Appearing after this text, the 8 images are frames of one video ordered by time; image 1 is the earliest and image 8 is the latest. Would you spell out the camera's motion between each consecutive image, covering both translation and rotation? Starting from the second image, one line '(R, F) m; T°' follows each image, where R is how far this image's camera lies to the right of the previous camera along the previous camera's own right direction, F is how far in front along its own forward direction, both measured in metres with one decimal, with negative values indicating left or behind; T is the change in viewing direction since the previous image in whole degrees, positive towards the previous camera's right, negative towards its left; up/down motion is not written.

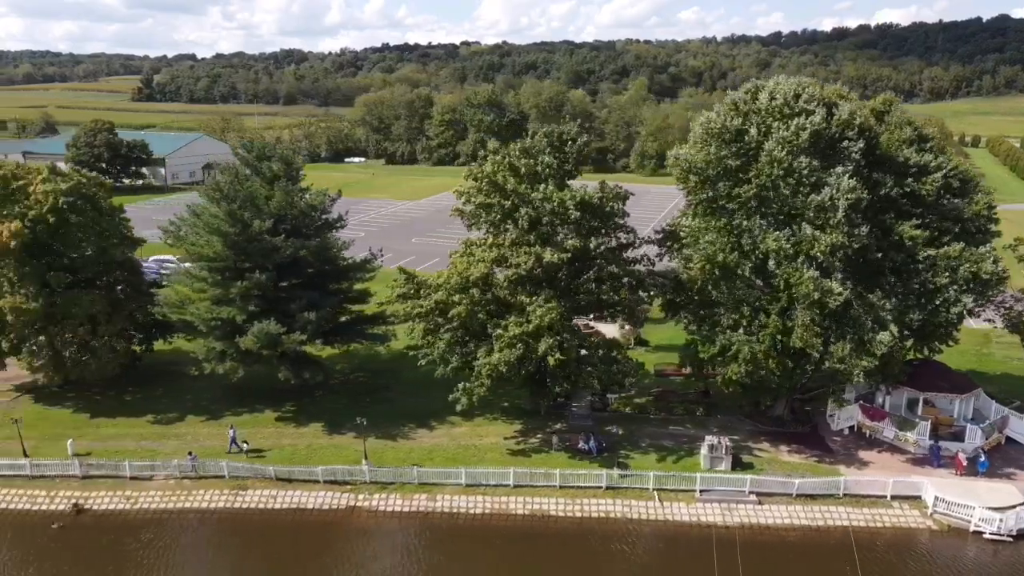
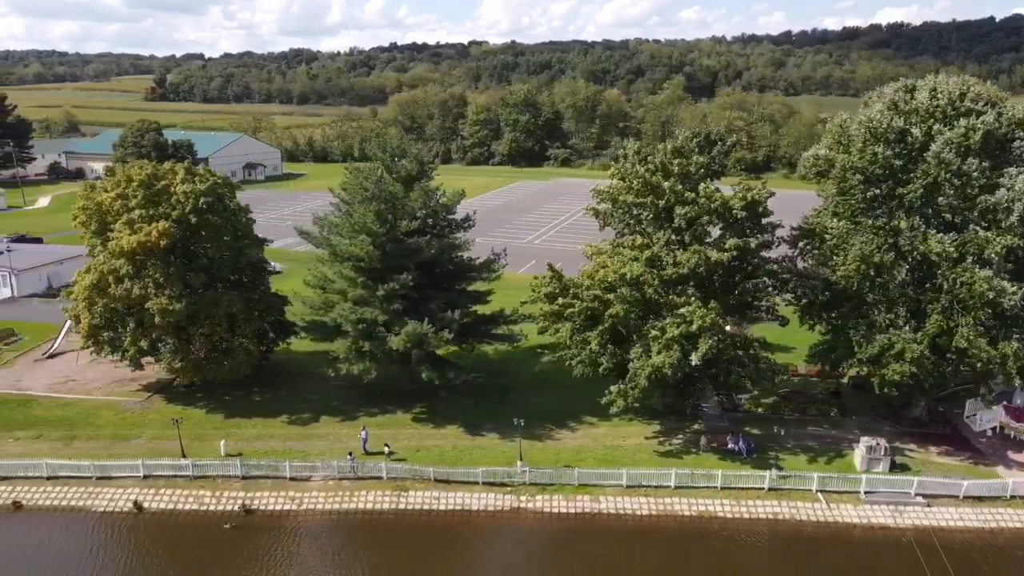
(-7.2, 0.0) m; 0°
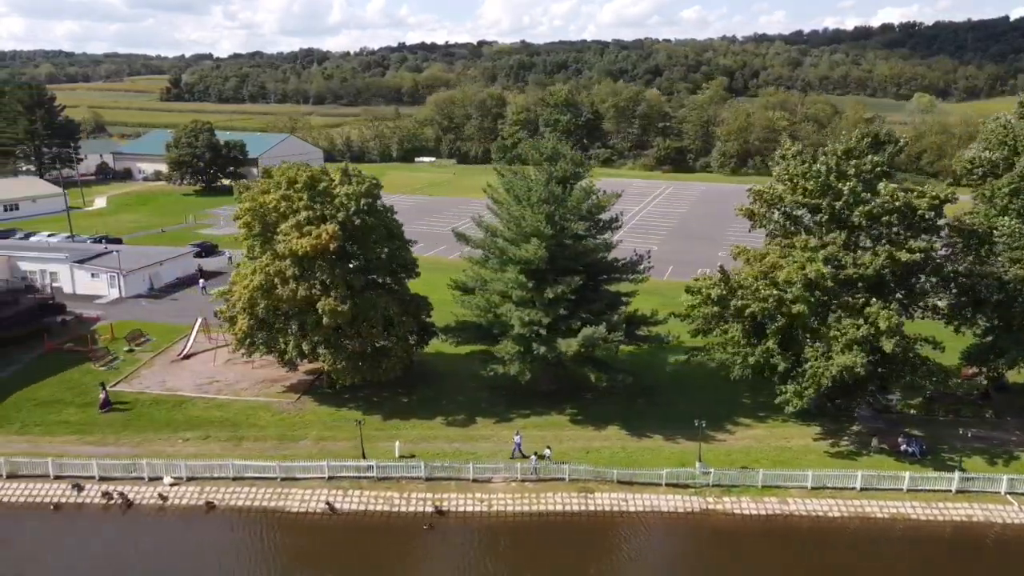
(-8.3, -0.1) m; 0°
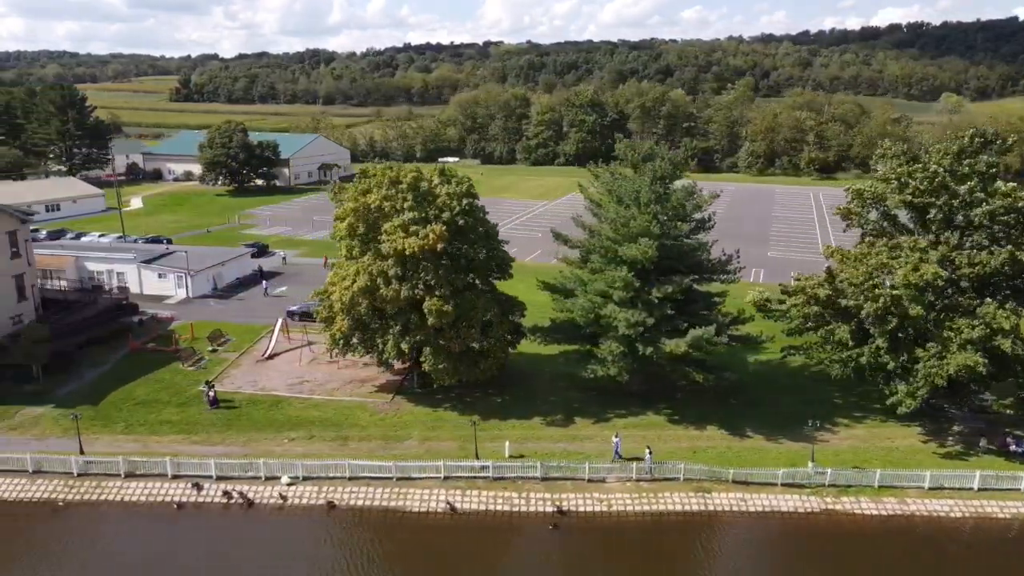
(-5.2, -0.1) m; 0°
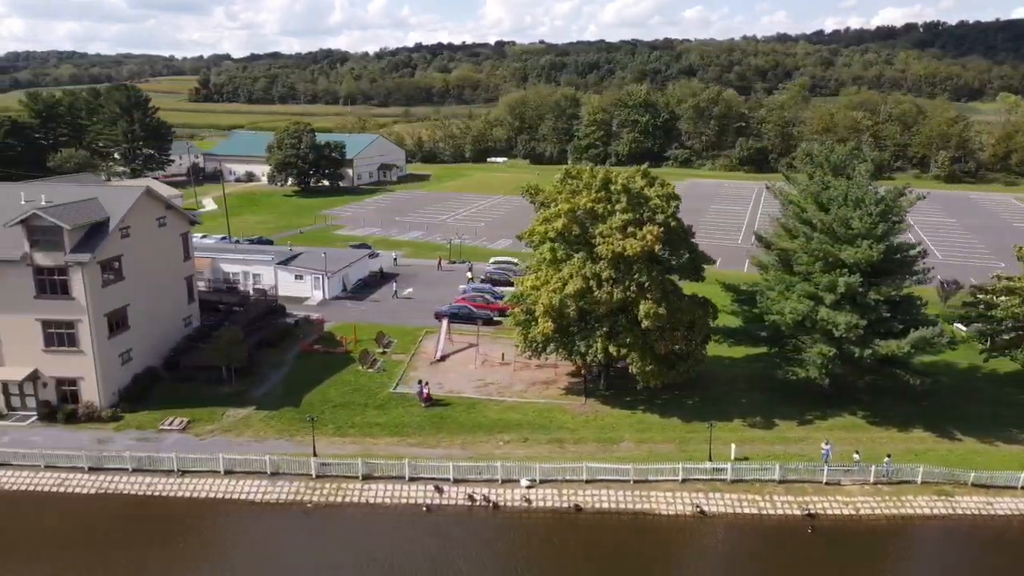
(-10.7, -0.1) m; 0°
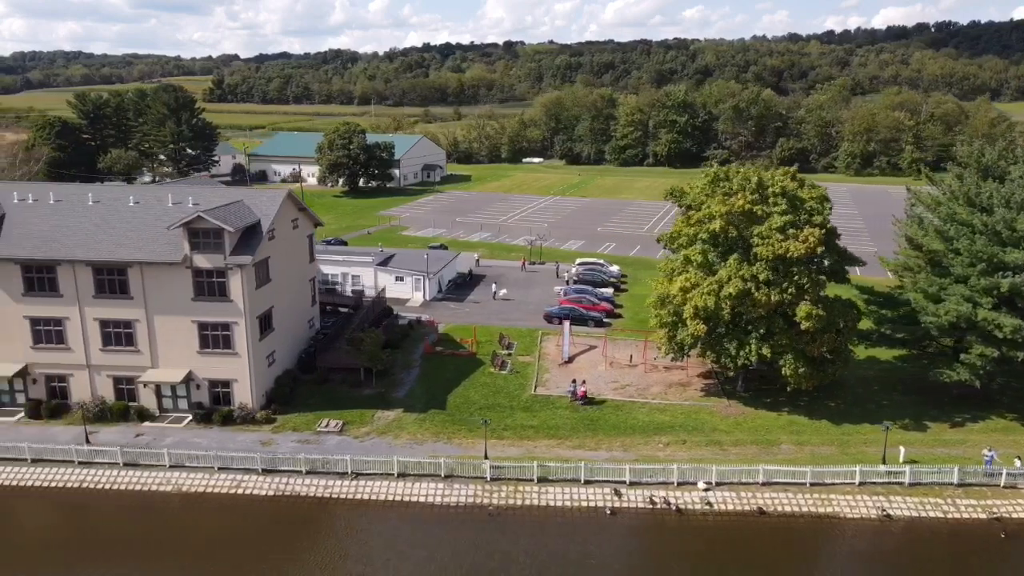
(-7.9, 0.0) m; 0°
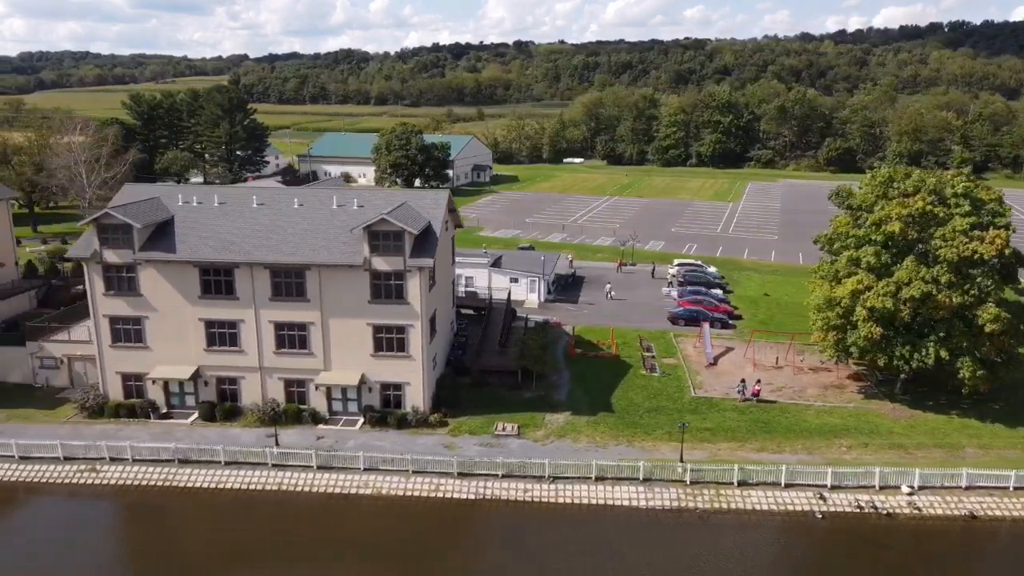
(-9.0, +0.1) m; 0°
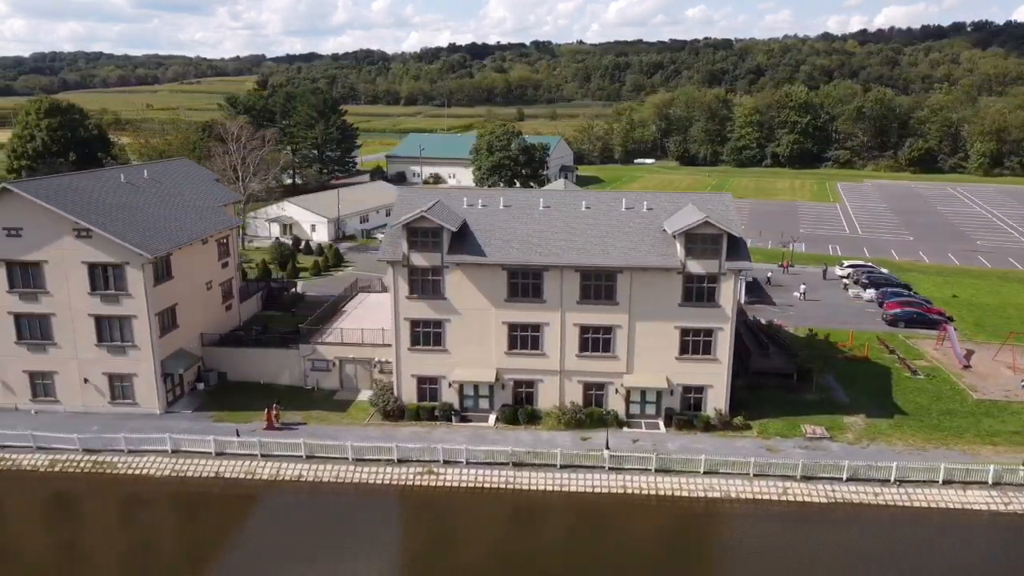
(-15.7, -0.1) m; 0°
